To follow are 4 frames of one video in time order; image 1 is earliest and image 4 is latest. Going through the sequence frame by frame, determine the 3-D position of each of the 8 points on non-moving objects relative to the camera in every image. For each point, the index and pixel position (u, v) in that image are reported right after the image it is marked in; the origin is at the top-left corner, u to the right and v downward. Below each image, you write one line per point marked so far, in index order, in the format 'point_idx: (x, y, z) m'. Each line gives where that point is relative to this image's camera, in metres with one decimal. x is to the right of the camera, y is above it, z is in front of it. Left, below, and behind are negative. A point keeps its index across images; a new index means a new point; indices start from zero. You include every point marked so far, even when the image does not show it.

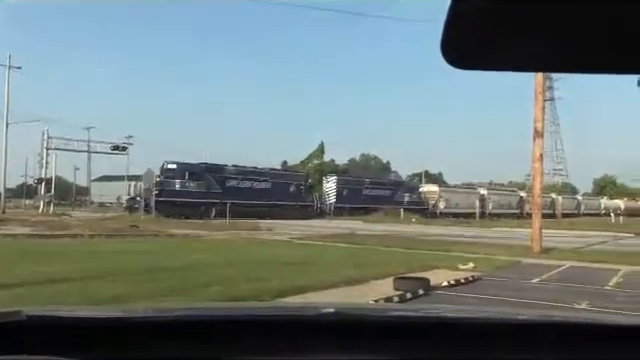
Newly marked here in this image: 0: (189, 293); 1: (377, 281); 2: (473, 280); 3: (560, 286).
0: (-2.3, -2.0, +14.9) m
1: (+1.1, -2.1, +16.7) m
2: (+3.3, -2.3, +19.0) m
3: (+5.0, -2.3, +18.1) m
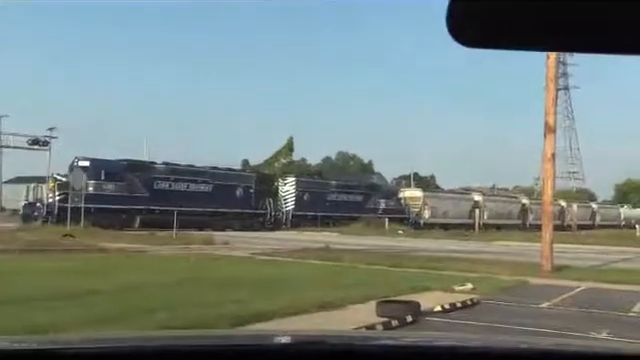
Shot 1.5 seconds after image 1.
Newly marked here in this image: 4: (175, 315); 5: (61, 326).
0: (-2.8, -2.1, +12.4) m
1: (+0.6, -2.2, +14.1) m
2: (+2.9, -2.4, +16.4) m
3: (+4.6, -2.4, +15.5) m
4: (-2.3, -2.1, +13.3) m
5: (-3.5, -2.0, +11.8) m
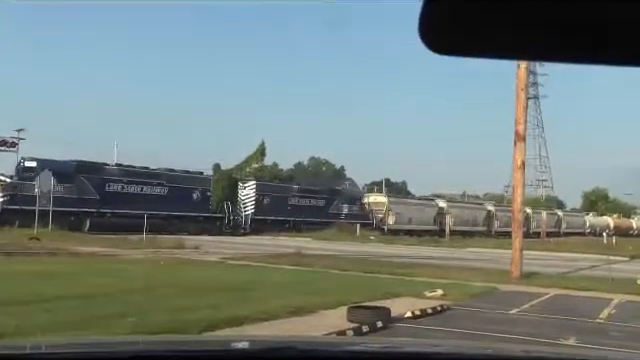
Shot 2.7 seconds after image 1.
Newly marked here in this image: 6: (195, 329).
0: (-3.3, -2.1, +12.3) m
1: (+0.1, -2.3, +14.1) m
2: (+2.3, -2.5, +16.5) m
3: (+4.0, -2.5, +15.6) m
4: (-2.7, -2.1, +13.2) m
5: (-3.9, -2.0, +11.6) m
6: (-1.8, -2.2, +12.6) m
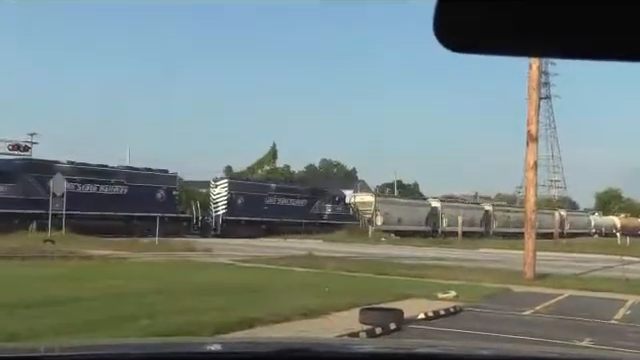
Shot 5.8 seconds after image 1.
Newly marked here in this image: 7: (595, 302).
0: (-3.1, -2.1, +12.3) m
1: (+0.3, -2.3, +14.1) m
2: (+2.6, -2.5, +16.4) m
3: (+4.3, -2.5, +15.6) m
4: (-2.5, -2.2, +13.2) m
5: (-3.8, -2.1, +11.6) m
6: (-1.6, -2.2, +12.6) m
7: (+6.3, -2.8, +19.9) m
